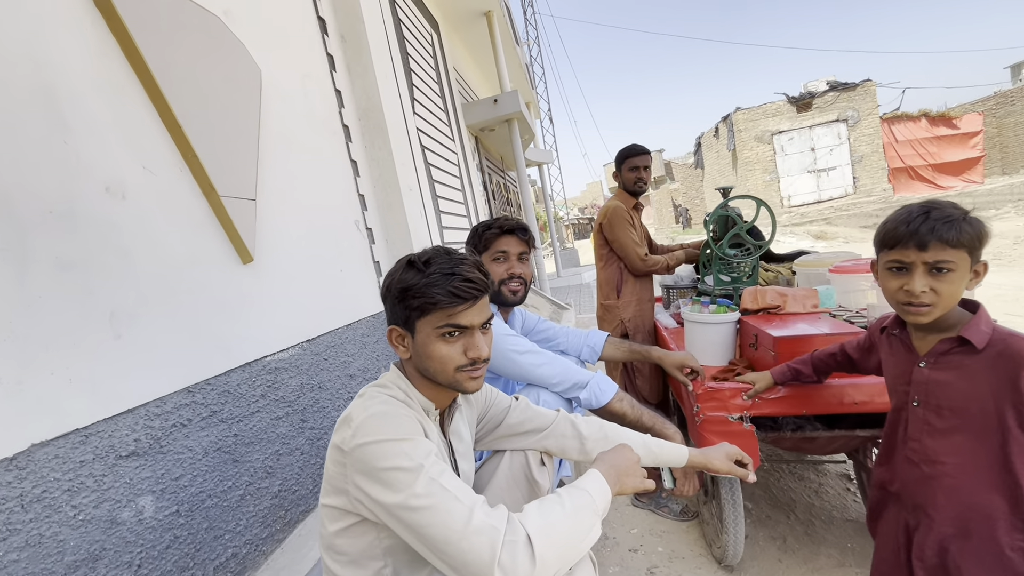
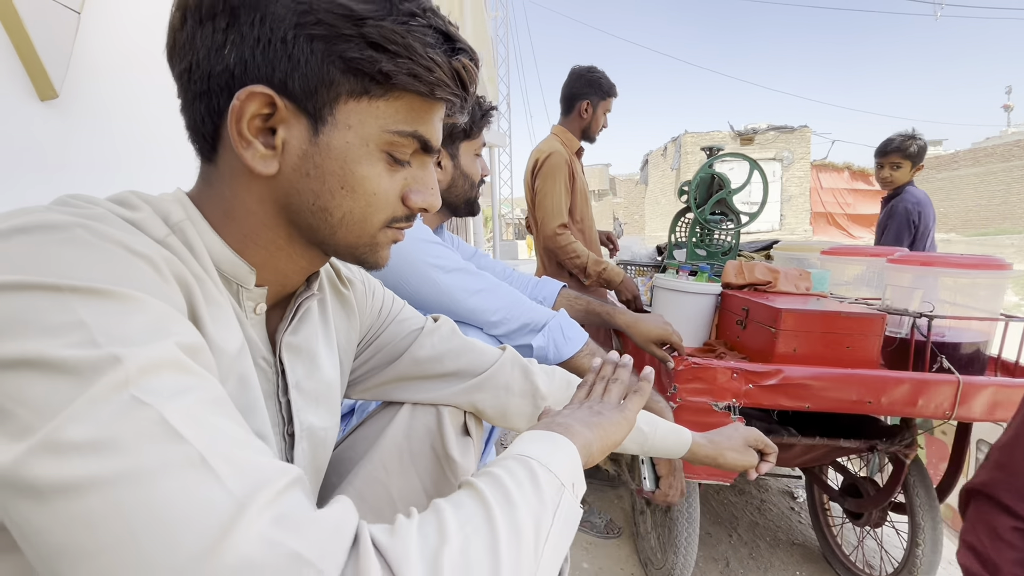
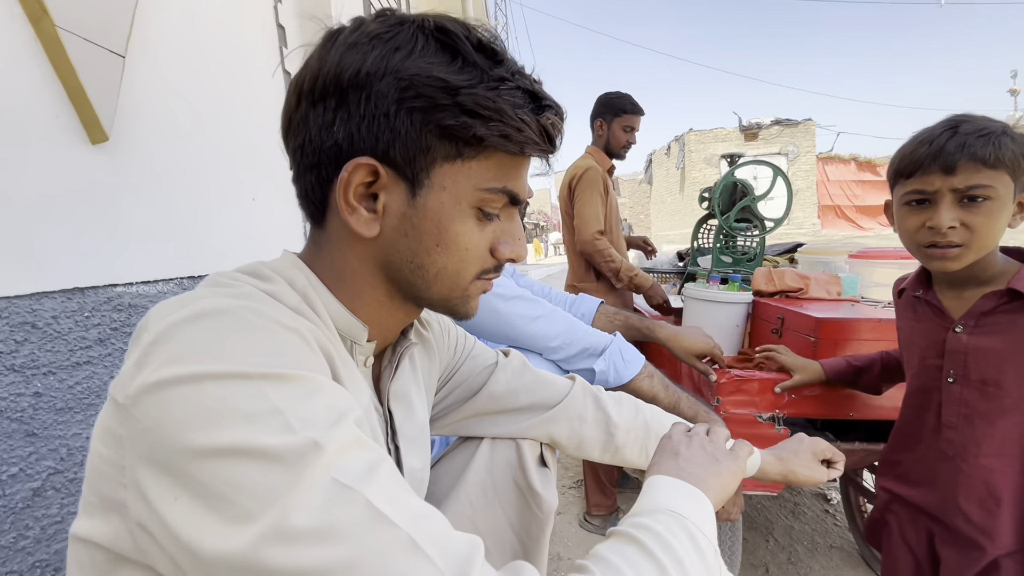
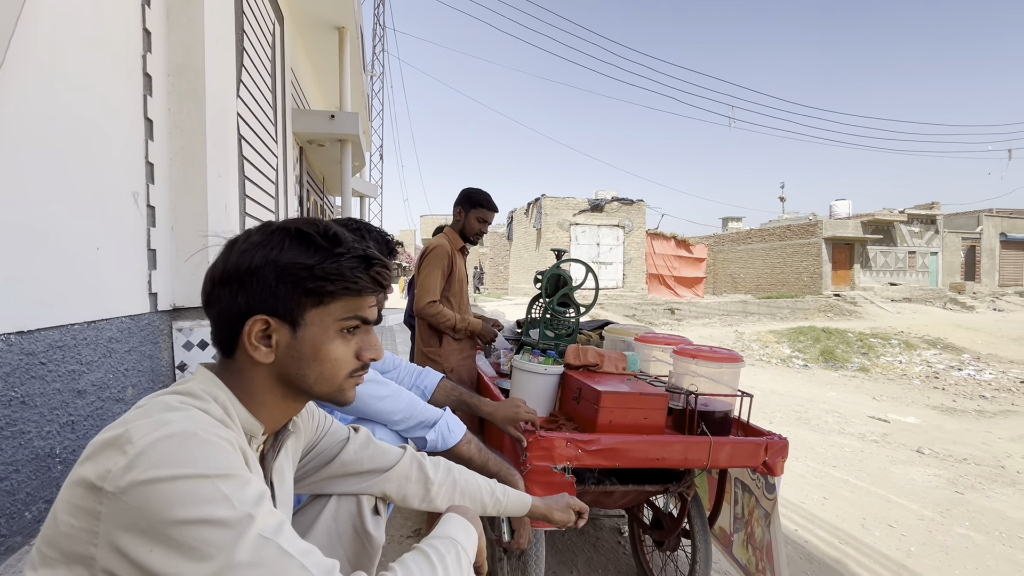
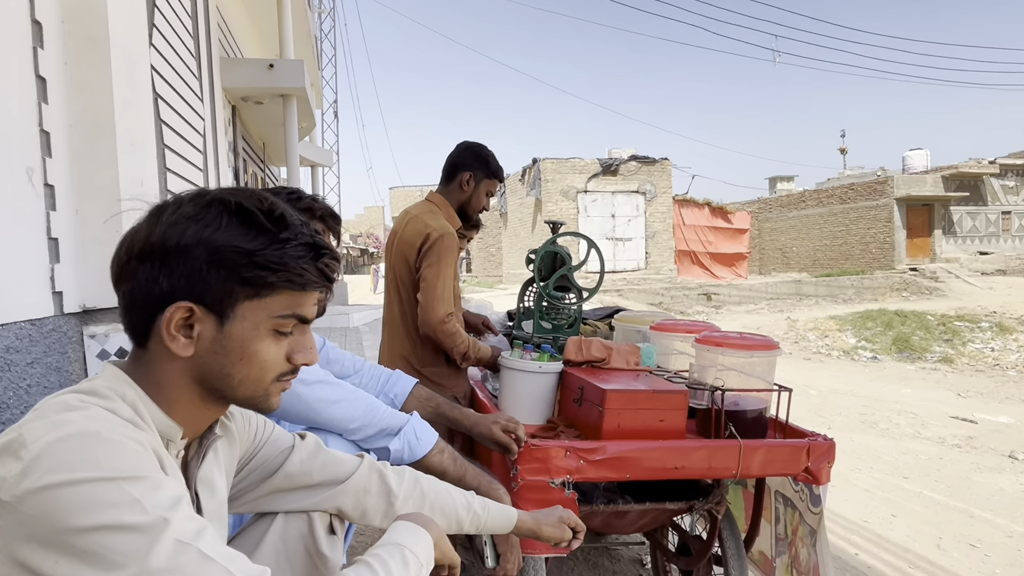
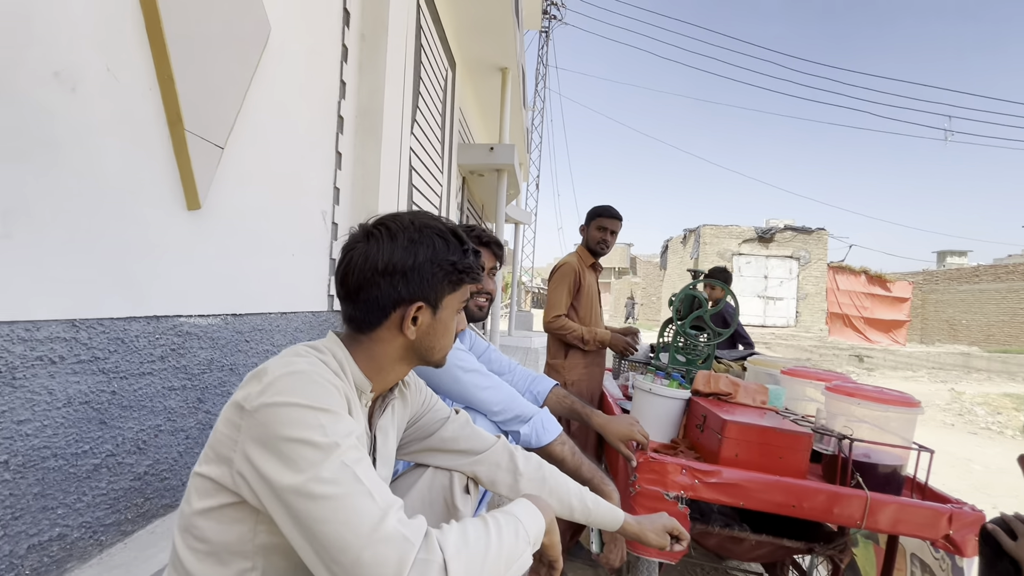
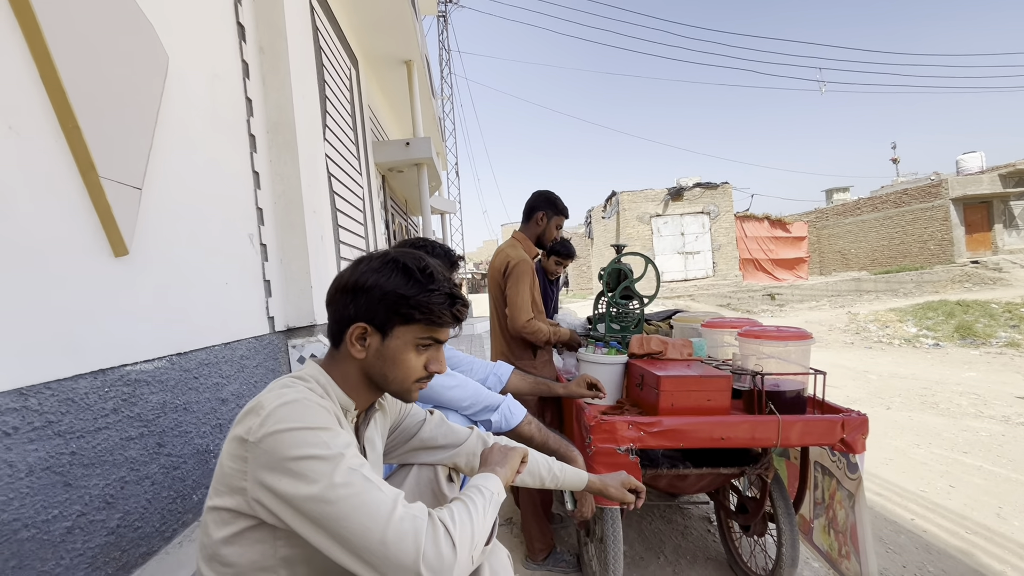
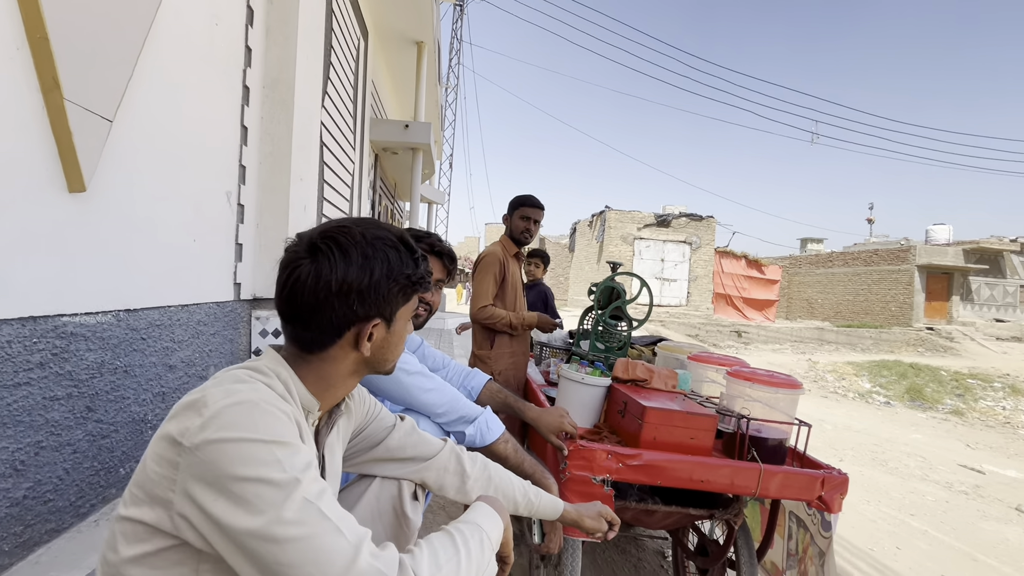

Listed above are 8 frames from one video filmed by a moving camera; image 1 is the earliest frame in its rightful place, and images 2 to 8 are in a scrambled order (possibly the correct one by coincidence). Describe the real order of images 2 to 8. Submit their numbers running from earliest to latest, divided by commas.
3, 2, 6, 8, 4, 5, 7
